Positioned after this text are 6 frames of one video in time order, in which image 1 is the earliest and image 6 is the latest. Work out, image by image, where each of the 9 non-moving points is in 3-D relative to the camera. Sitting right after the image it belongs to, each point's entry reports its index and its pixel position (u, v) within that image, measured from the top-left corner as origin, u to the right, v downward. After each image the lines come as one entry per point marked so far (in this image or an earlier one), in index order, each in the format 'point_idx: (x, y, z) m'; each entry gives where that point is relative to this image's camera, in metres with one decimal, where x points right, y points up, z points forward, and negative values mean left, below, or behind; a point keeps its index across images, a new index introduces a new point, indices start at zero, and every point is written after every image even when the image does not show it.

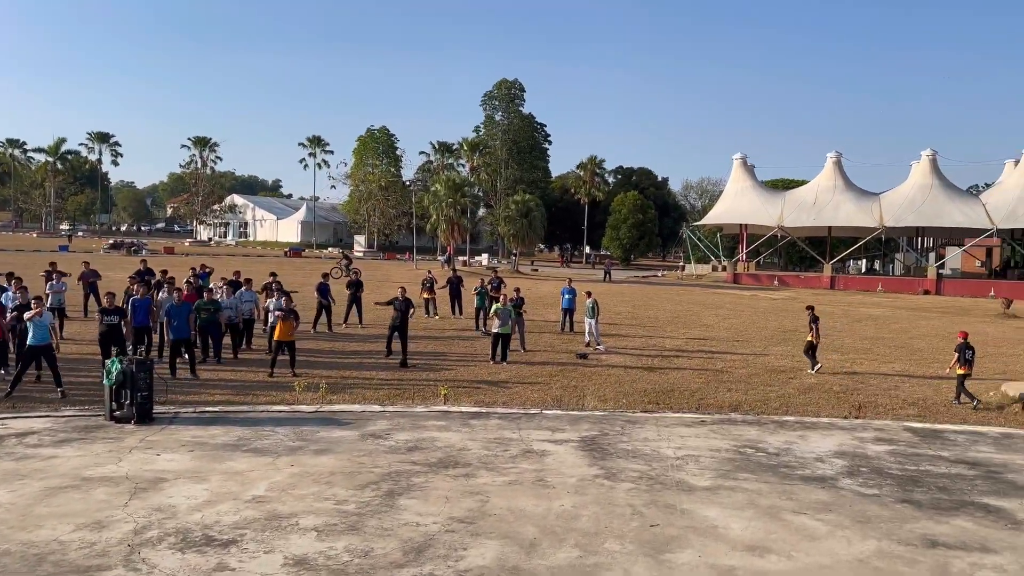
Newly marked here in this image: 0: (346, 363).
0: (-3.0, -1.3, +14.7) m
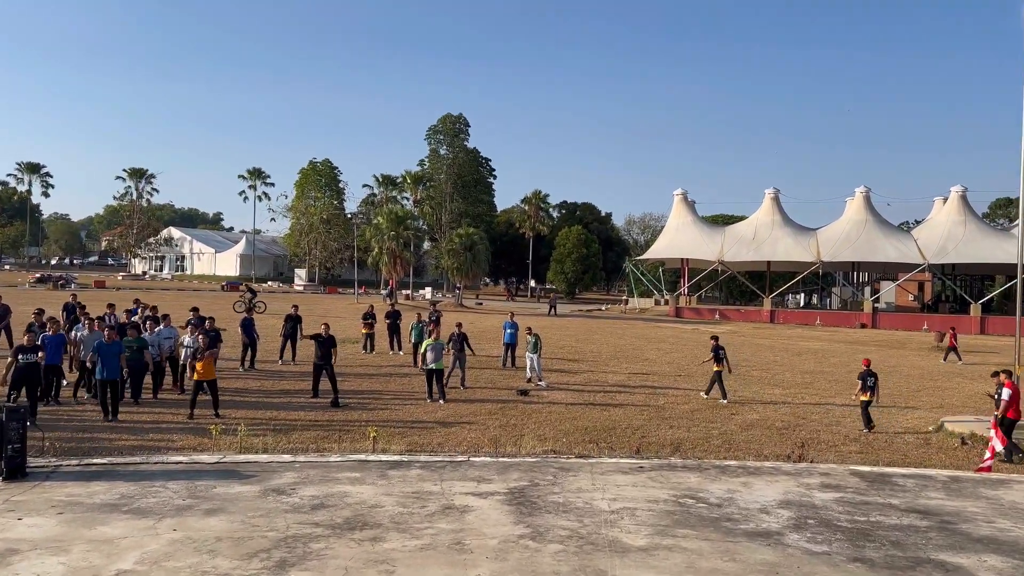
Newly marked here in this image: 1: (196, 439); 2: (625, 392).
0: (-4.1, -1.9, +14.0) m
1: (-4.1, -2.0, +10.6) m
2: (+2.3, -2.1, +16.7) m
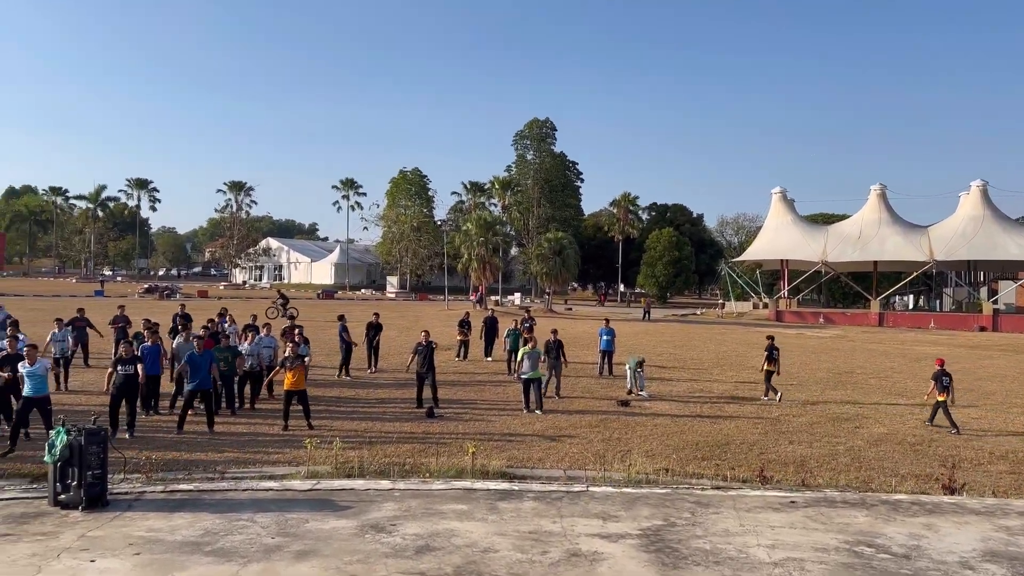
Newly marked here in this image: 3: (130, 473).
0: (-2.4, -2.1, +13.6) m
1: (-2.7, -2.1, +10.3) m
2: (+4.3, -2.2, +15.7) m
3: (-4.1, -2.0, +8.8) m
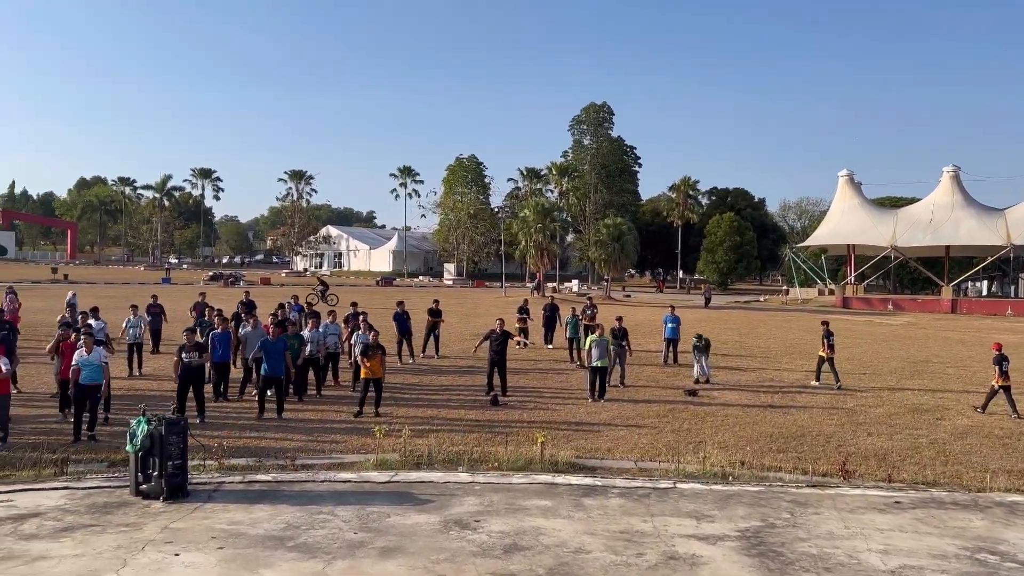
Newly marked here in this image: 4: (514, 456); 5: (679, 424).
0: (-1.4, -1.8, +13.6) m
1: (-1.9, -1.9, +10.3) m
2: (+5.5, -1.9, +15.2) m
3: (-3.3, -1.9, +8.9) m
4: (0.0, -1.9, +9.5) m
5: (+2.4, -2.0, +12.0) m
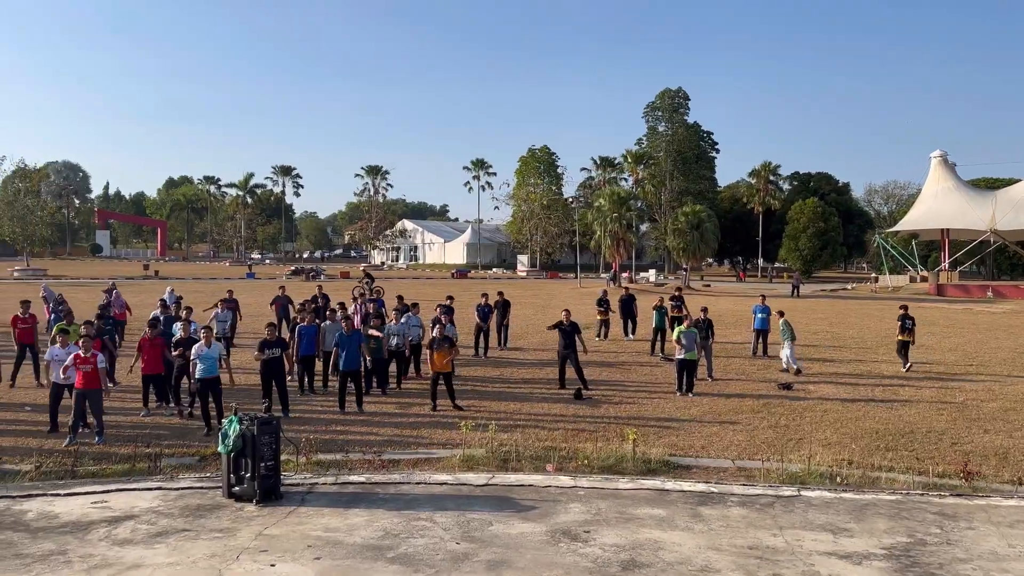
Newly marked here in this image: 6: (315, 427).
0: (0.0, -1.7, +13.3) m
1: (-0.8, -1.8, +10.1) m
2: (+6.9, -1.7, +14.3) m
3: (-2.3, -1.8, +8.9) m
4: (+1.0, -1.8, +9.1) m
5: (+3.7, -1.8, +11.5) m
6: (-2.5, -1.8, +10.3) m
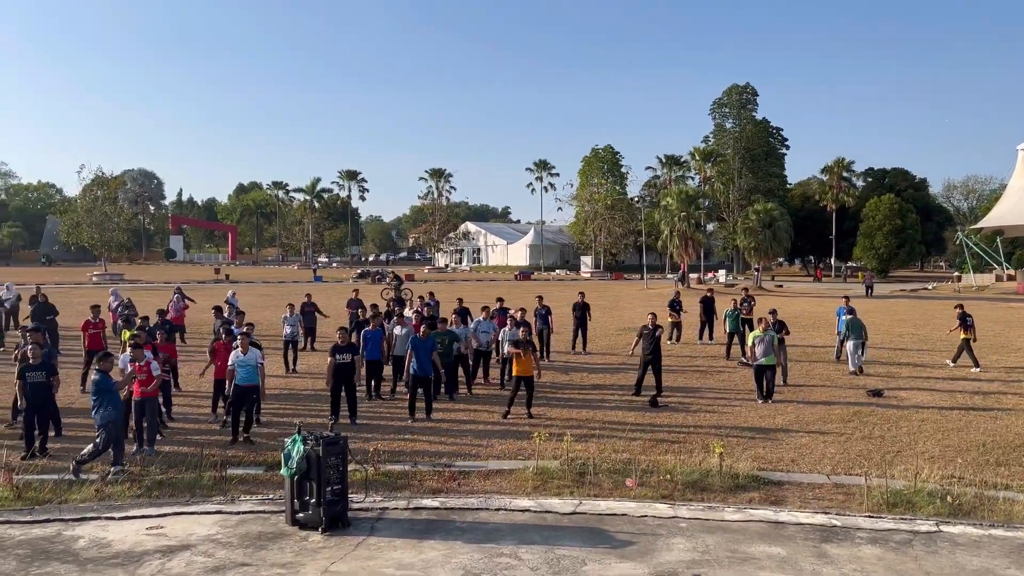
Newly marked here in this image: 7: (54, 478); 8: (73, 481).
0: (+1.1, -1.7, +12.8) m
1: (+0.1, -1.8, +9.7) m
2: (+8.1, -1.7, +13.3) m
3: (-1.6, -1.9, +8.5) m
4: (+1.8, -1.9, +8.5) m
5: (+4.6, -1.8, +10.7) m
6: (-1.6, -1.8, +10.0) m
7: (-4.5, -1.9, +8.0) m
8: (-4.2, -1.9, +8.0) m
